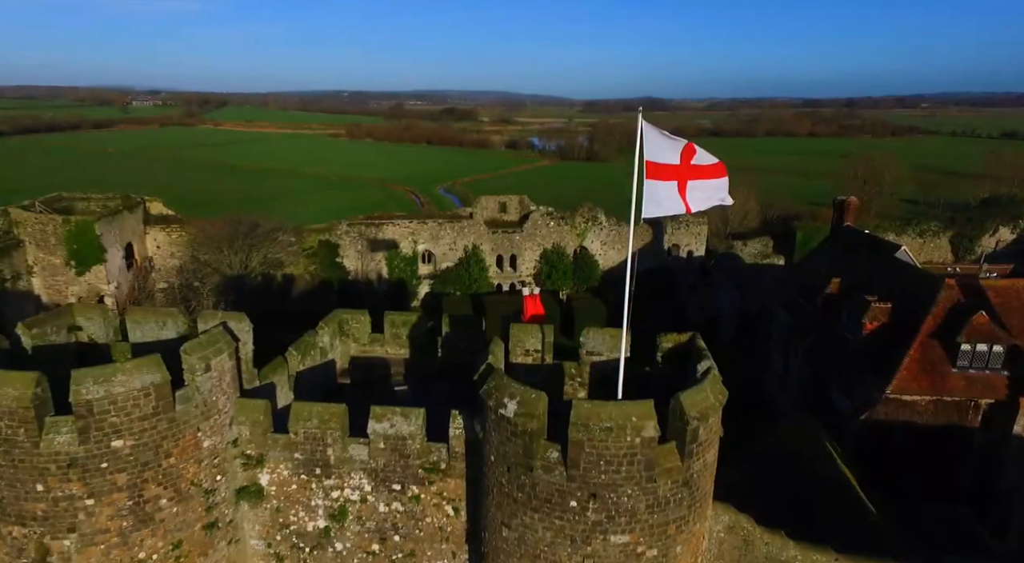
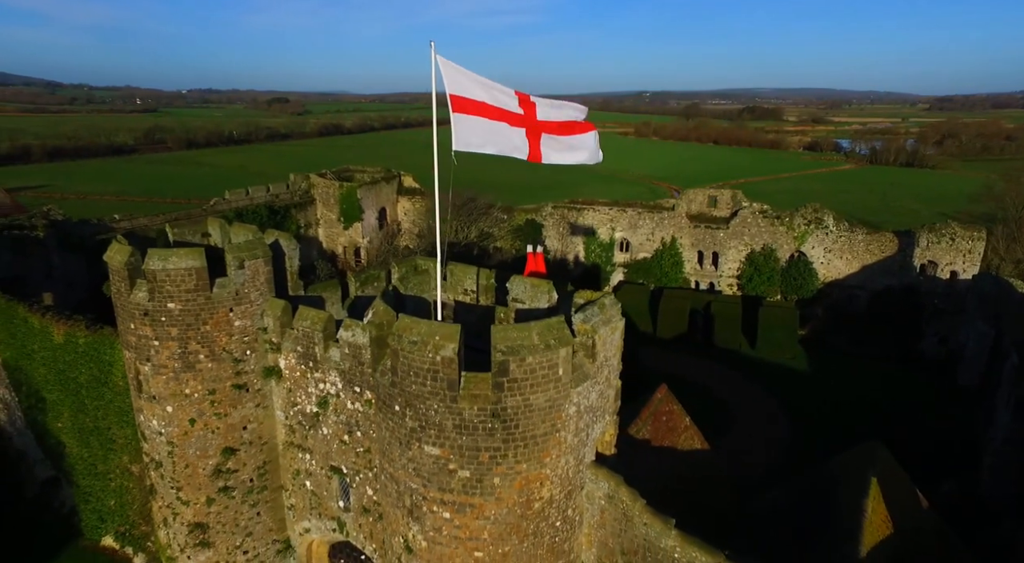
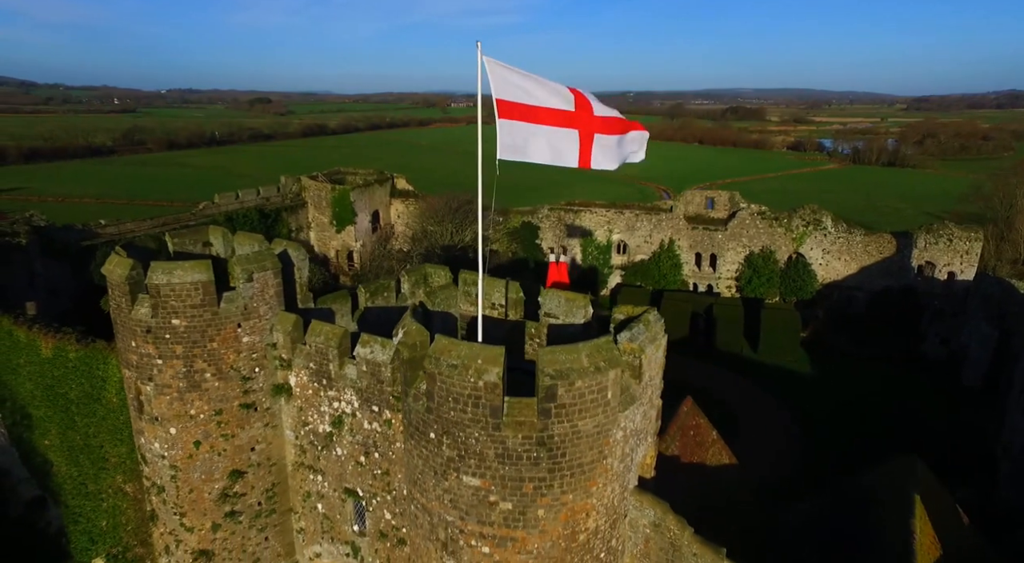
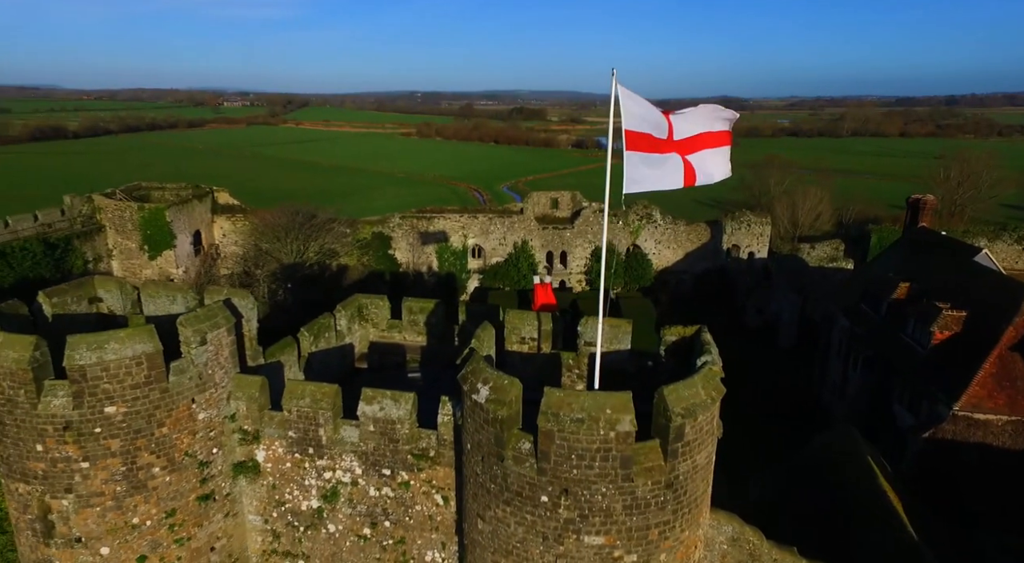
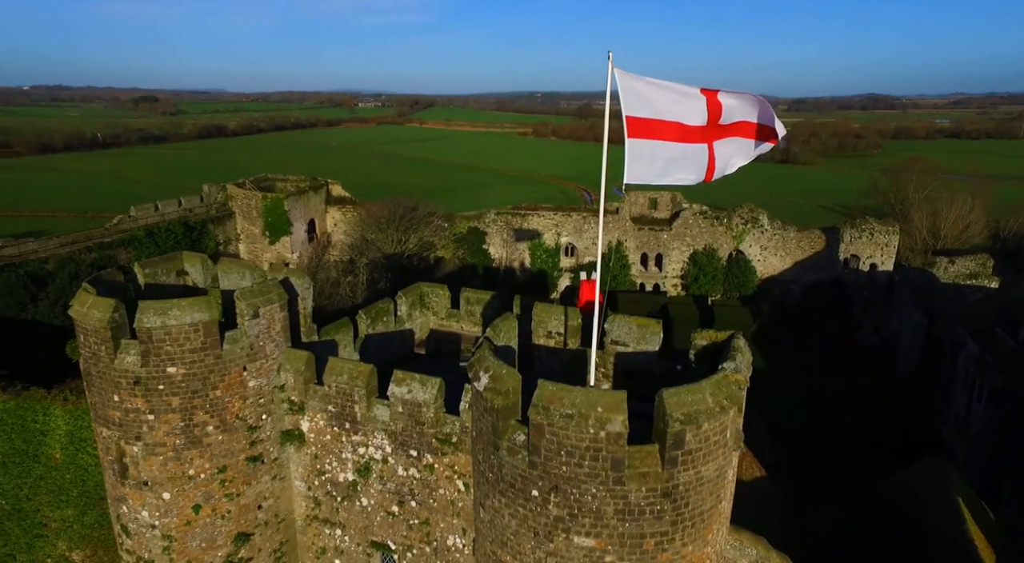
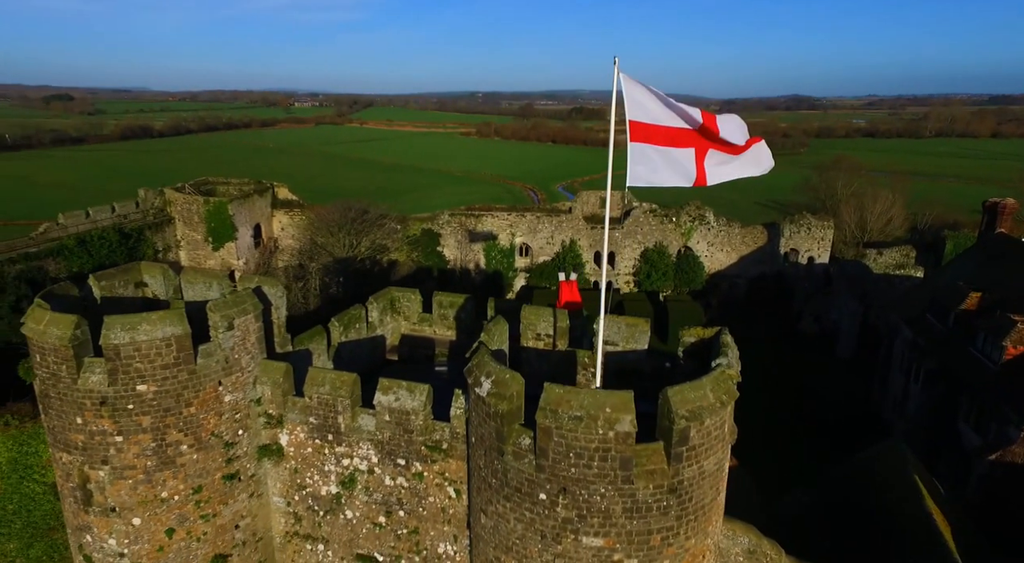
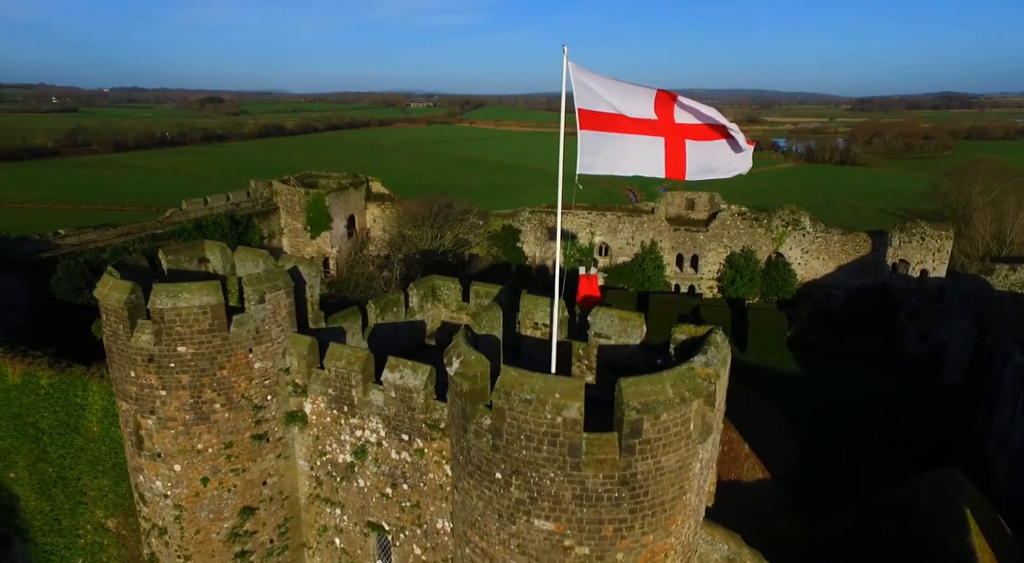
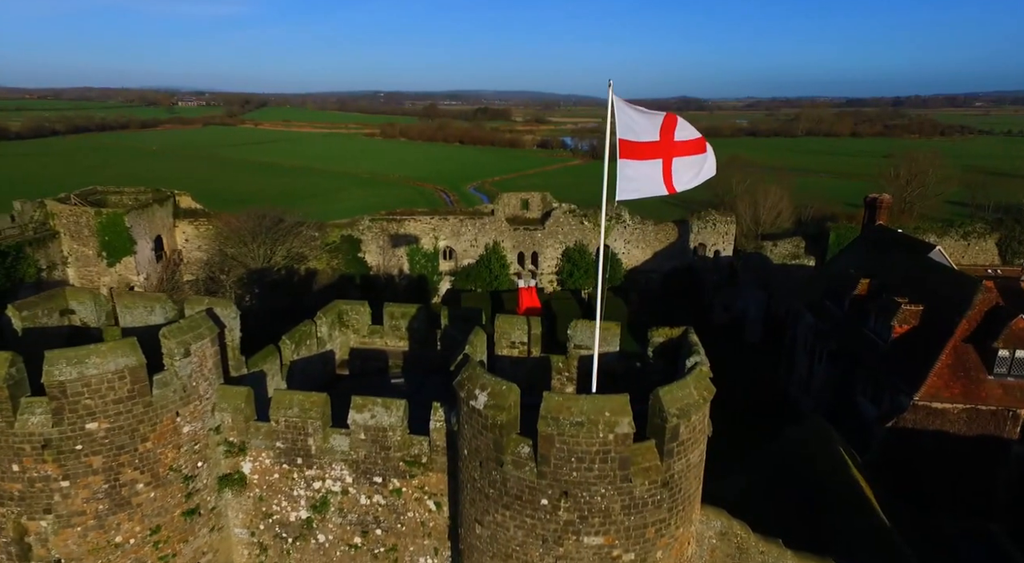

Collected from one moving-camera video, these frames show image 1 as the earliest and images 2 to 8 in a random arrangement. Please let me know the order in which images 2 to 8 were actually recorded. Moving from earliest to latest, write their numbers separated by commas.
8, 4, 6, 5, 7, 3, 2
